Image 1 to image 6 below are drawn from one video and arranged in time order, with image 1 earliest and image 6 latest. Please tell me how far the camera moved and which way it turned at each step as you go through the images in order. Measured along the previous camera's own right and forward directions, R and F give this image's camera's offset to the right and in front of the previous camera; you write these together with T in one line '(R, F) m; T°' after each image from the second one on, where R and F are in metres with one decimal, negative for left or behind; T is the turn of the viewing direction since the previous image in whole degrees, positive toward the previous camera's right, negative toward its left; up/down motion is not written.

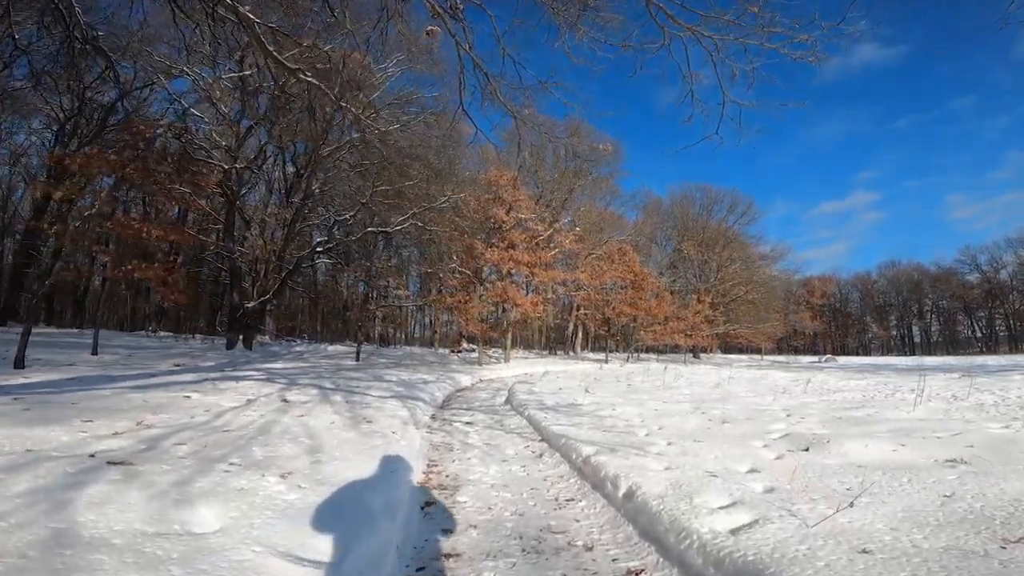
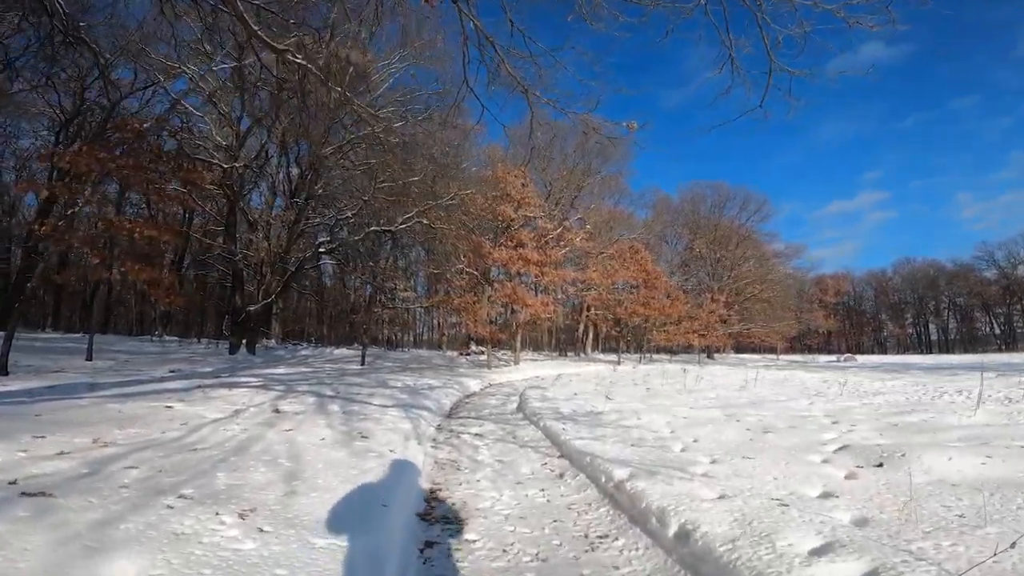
(0.0, +0.7) m; -1°
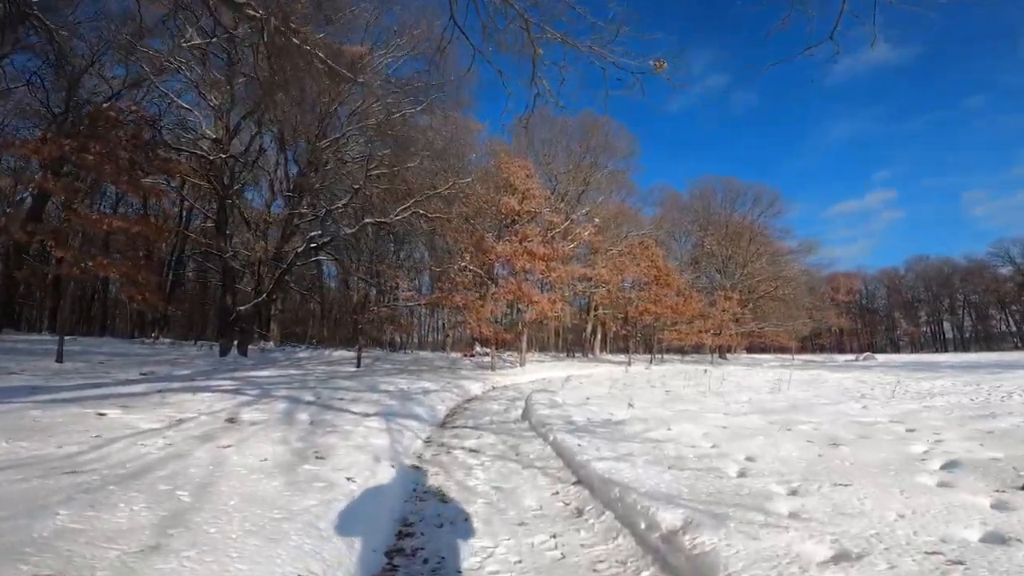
(0.0, +1.2) m; -1°
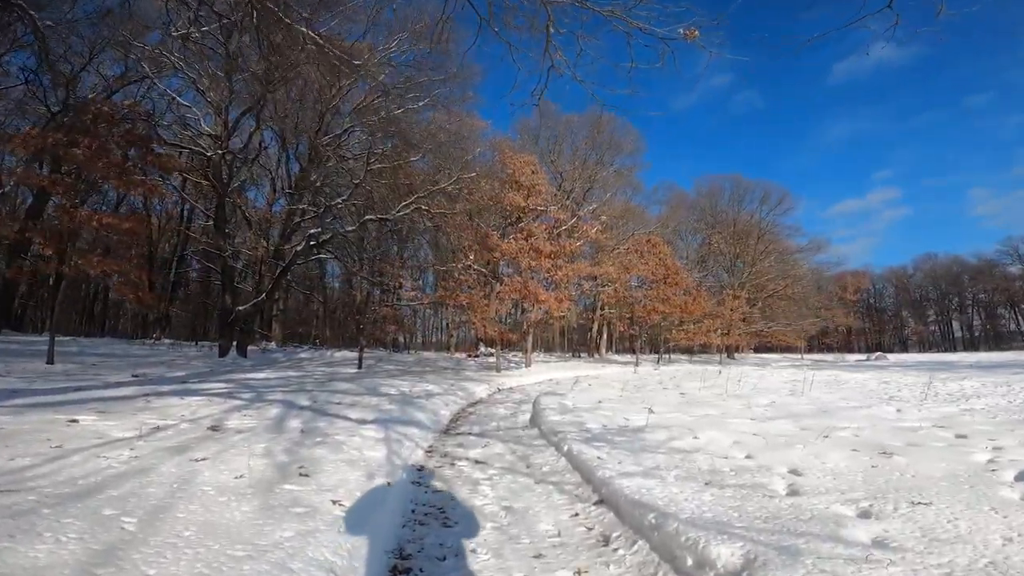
(0.0, +0.5) m; 0°
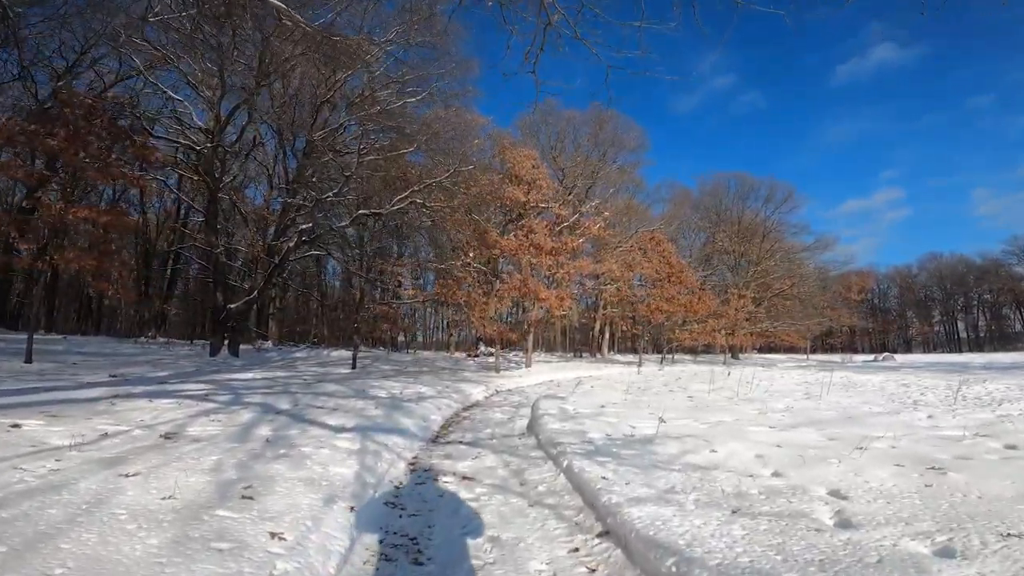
(+0.1, +0.6) m; 0°
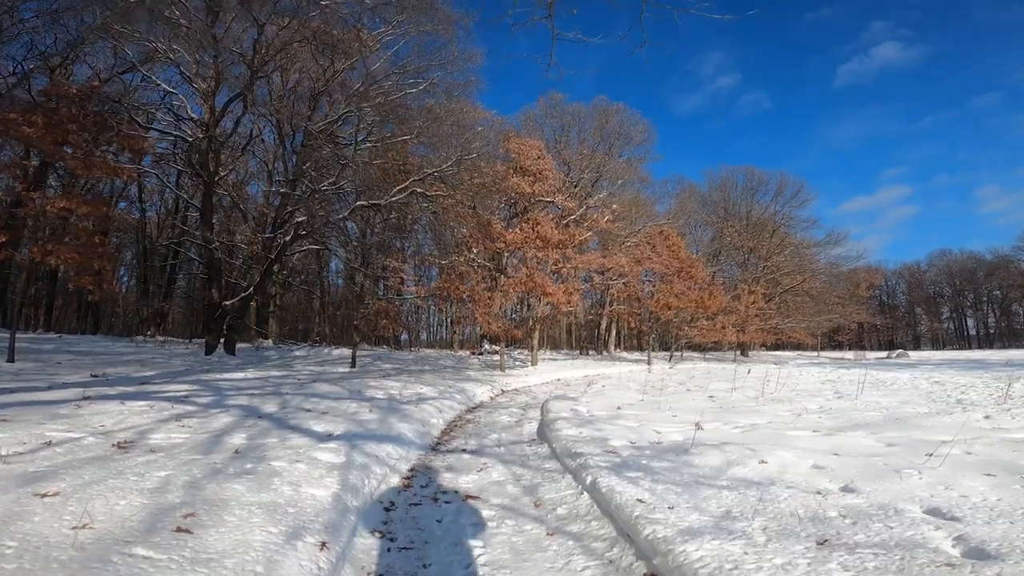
(0.0, +0.7) m; 0°
